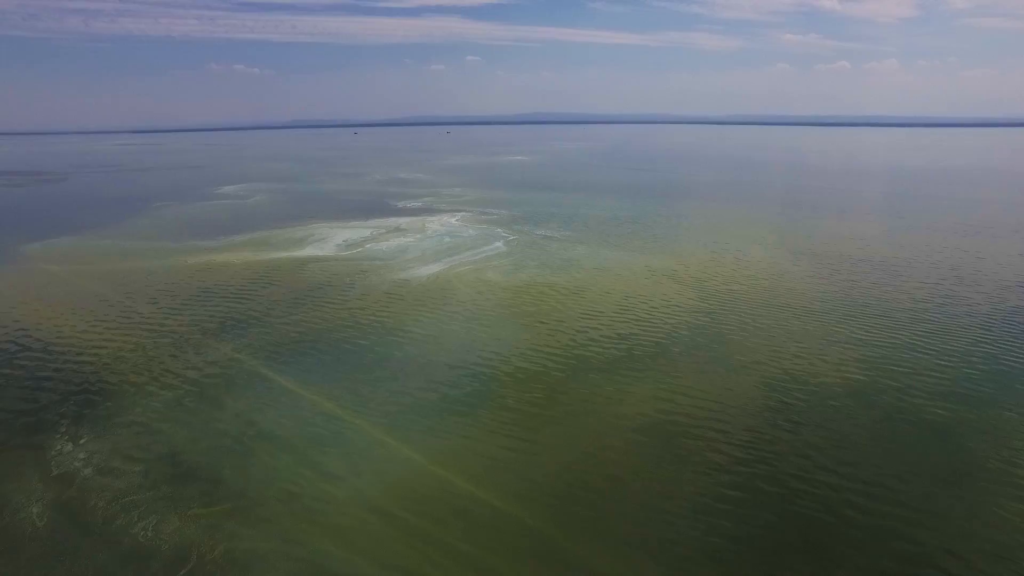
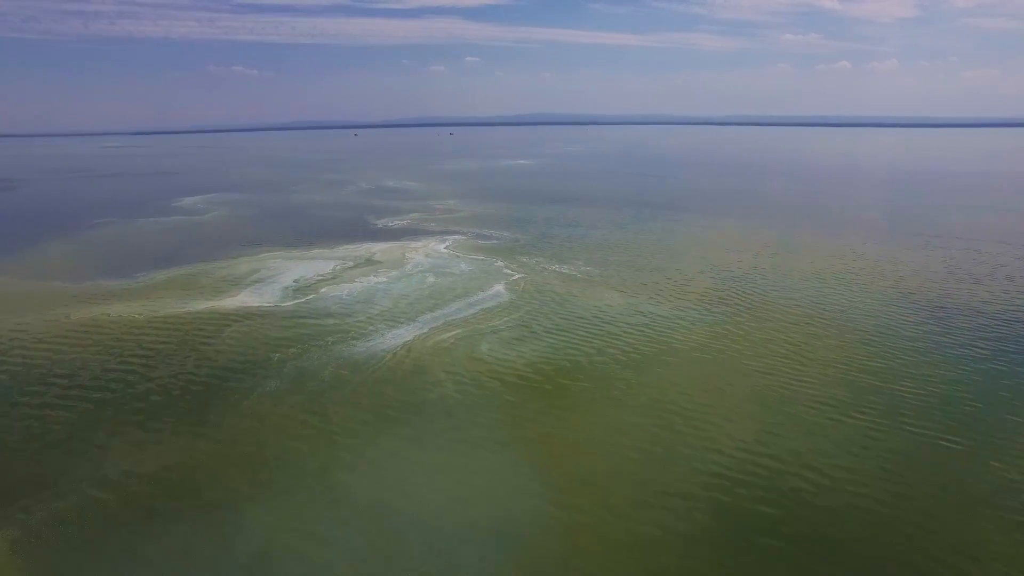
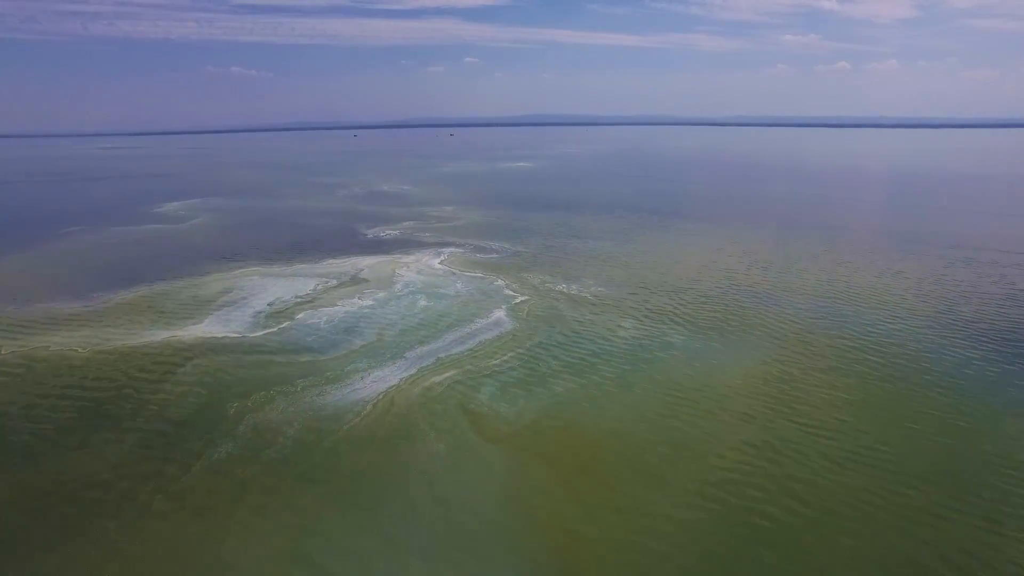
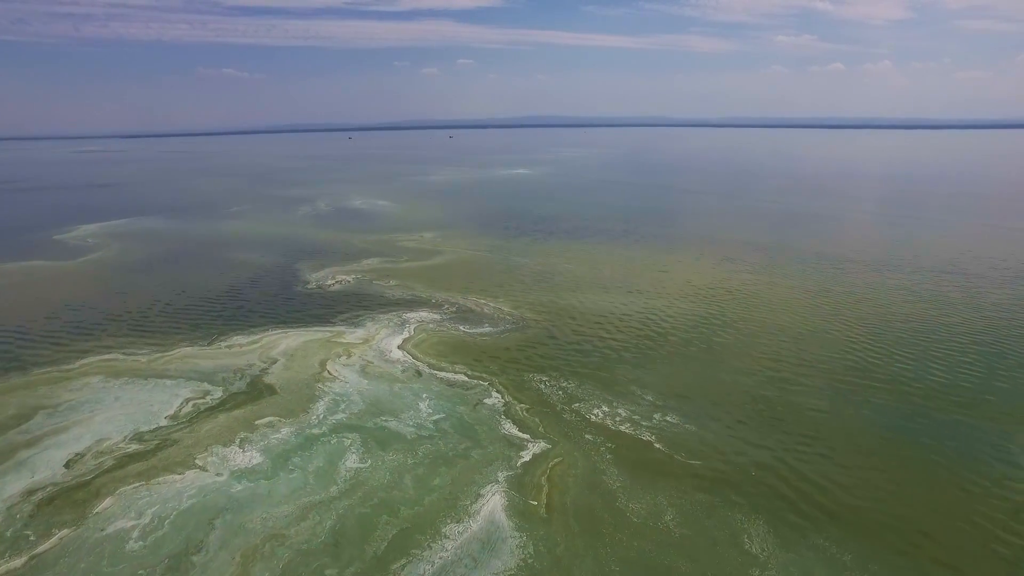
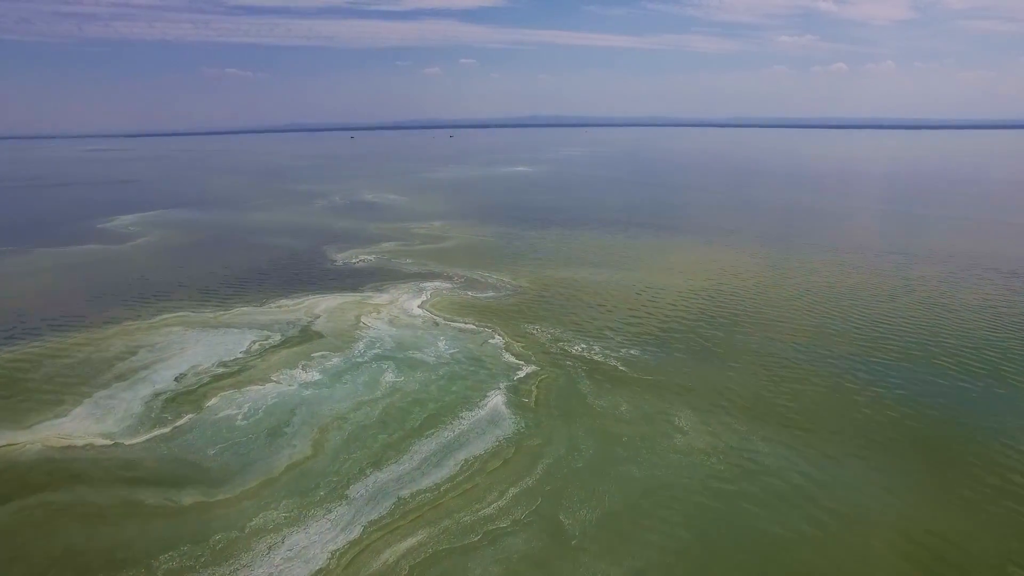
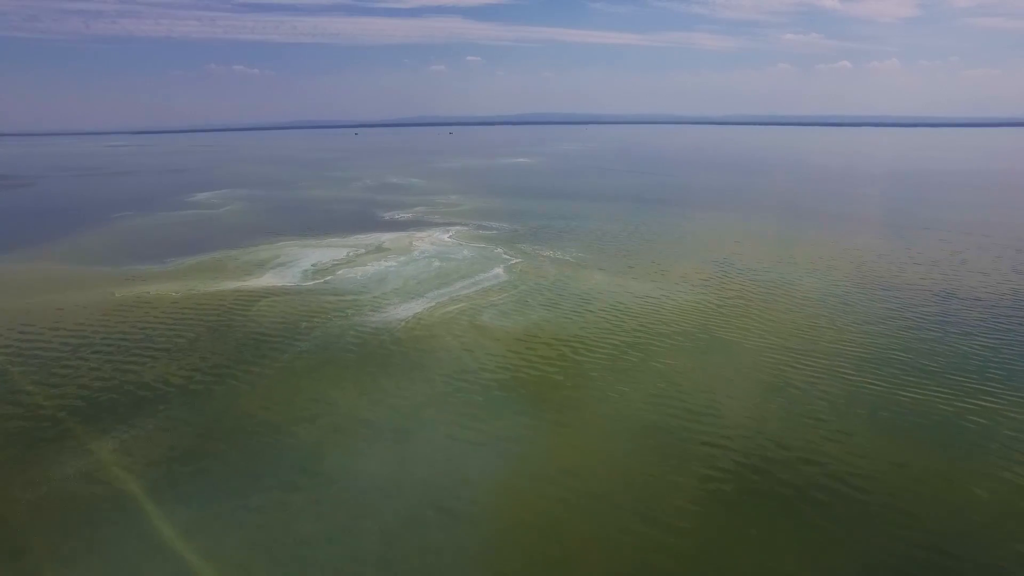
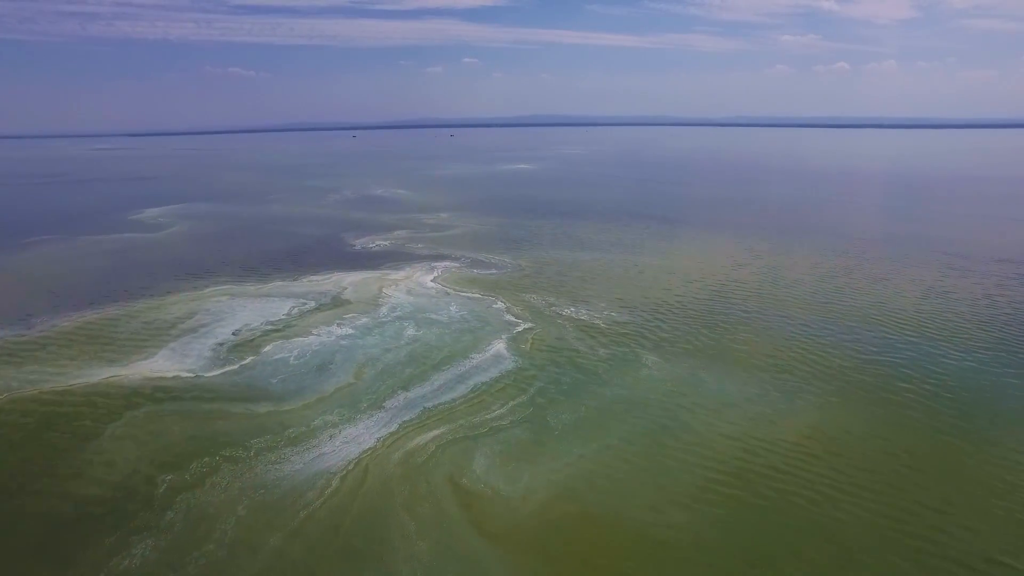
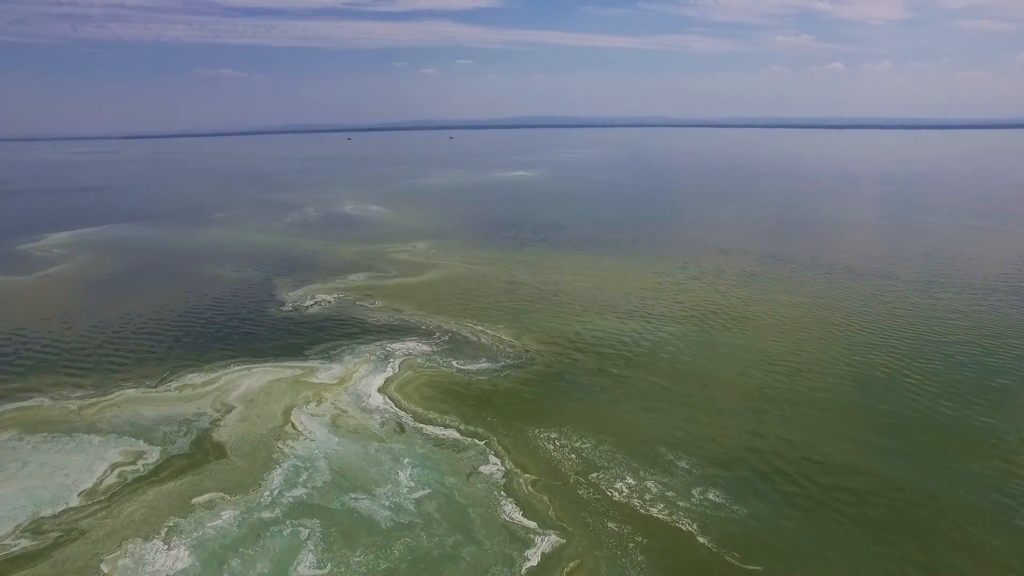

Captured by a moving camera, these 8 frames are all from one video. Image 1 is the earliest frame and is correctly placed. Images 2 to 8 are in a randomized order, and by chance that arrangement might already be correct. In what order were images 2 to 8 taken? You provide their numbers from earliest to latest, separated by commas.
6, 2, 3, 7, 5, 4, 8
